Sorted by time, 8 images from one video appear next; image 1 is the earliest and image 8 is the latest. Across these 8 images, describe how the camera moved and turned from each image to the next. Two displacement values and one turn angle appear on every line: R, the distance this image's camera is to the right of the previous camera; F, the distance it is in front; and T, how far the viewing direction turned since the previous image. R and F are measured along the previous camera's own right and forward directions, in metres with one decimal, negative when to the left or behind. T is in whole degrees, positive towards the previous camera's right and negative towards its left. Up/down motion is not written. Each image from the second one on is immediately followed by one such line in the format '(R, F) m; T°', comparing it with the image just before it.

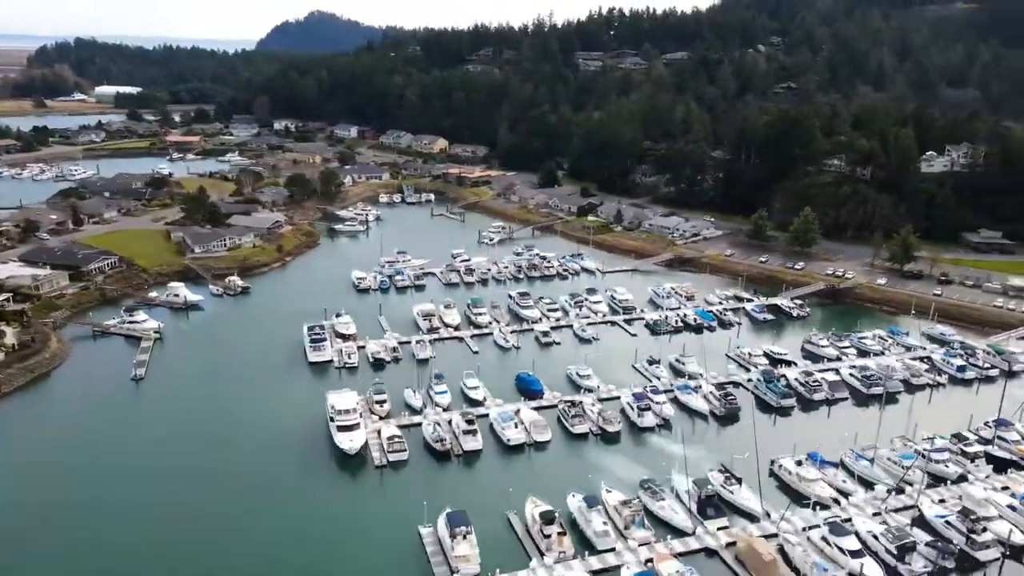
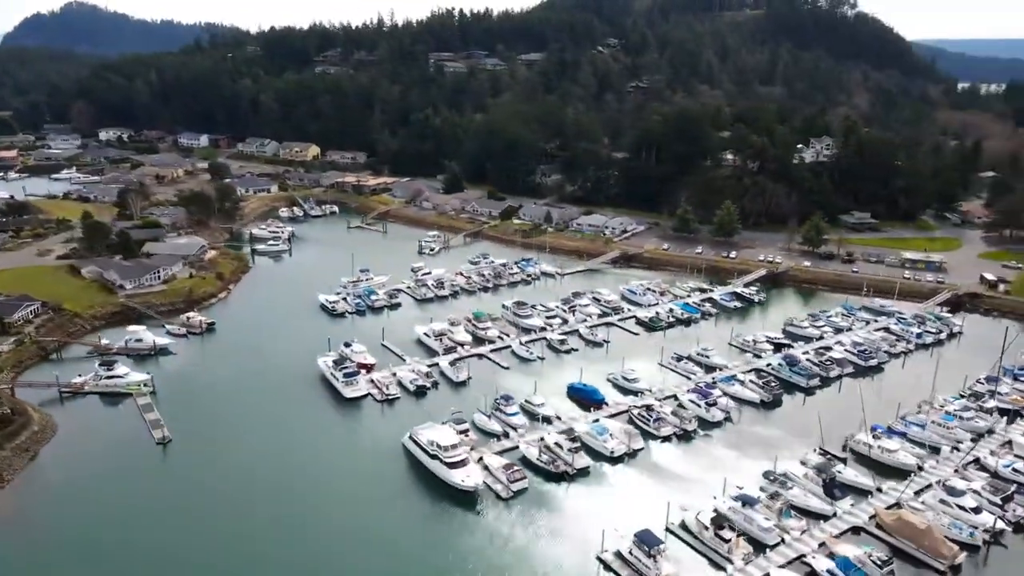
(-8.7, +1.5) m; +15°
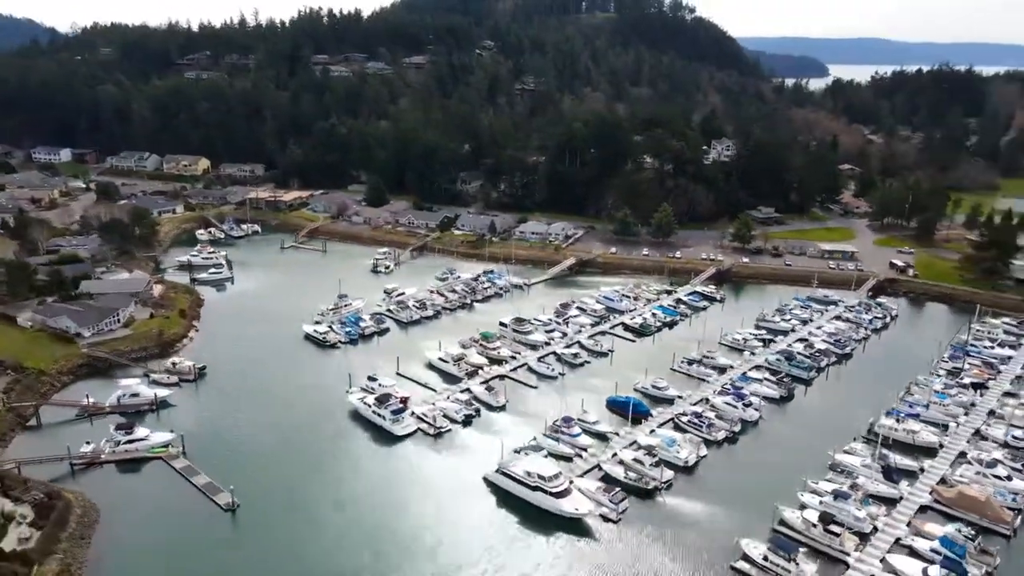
(-7.2, +0.7) m; +12°
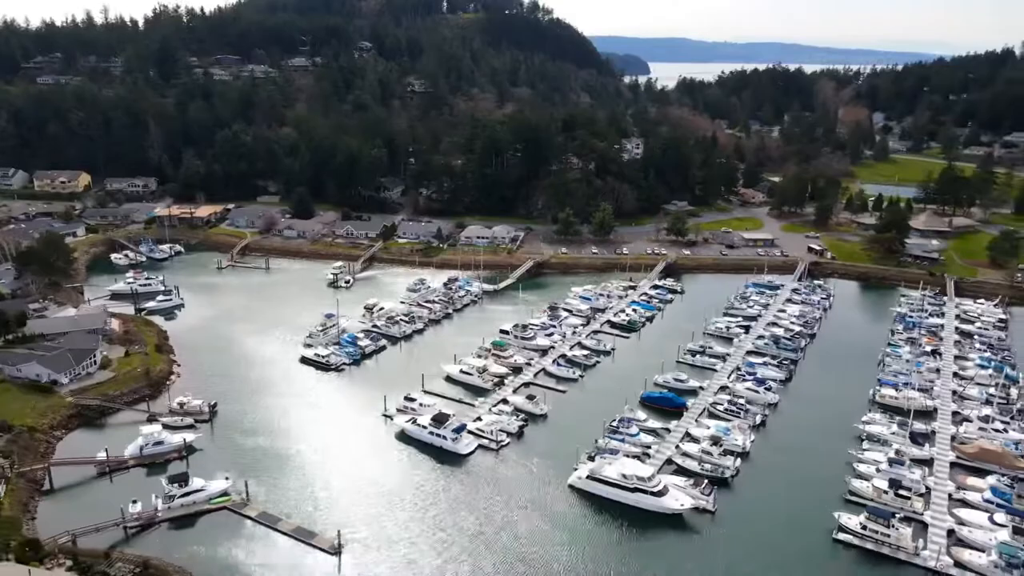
(-7.2, +0.7) m; +12°
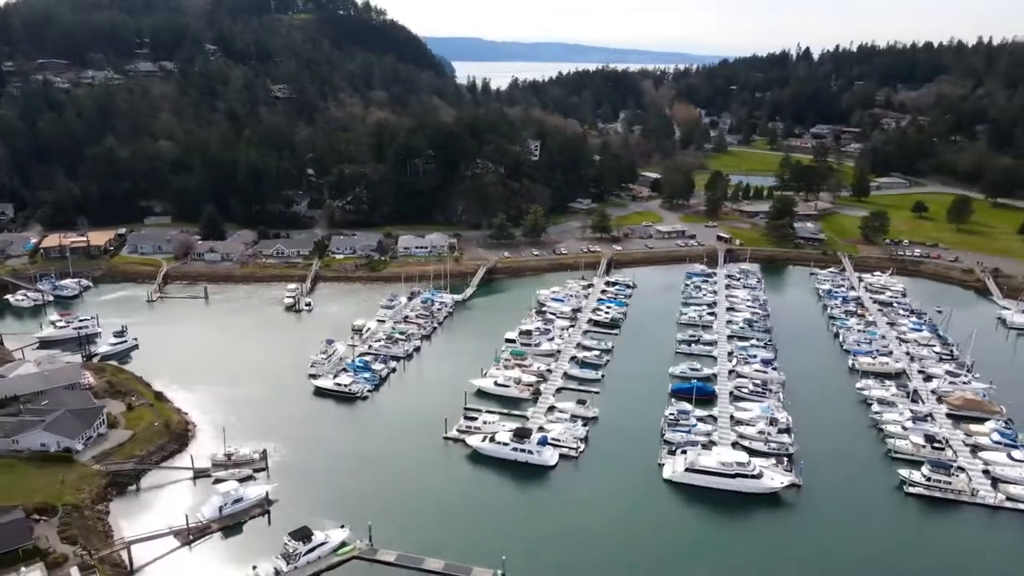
(-8.9, +0.9) m; +15°
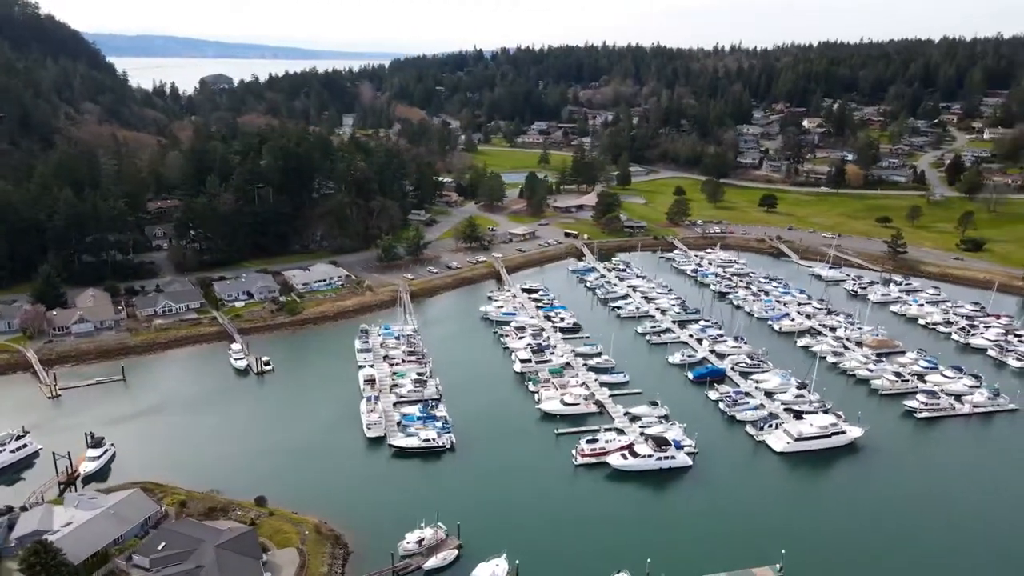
(-15.9, +3.5) m; +26°
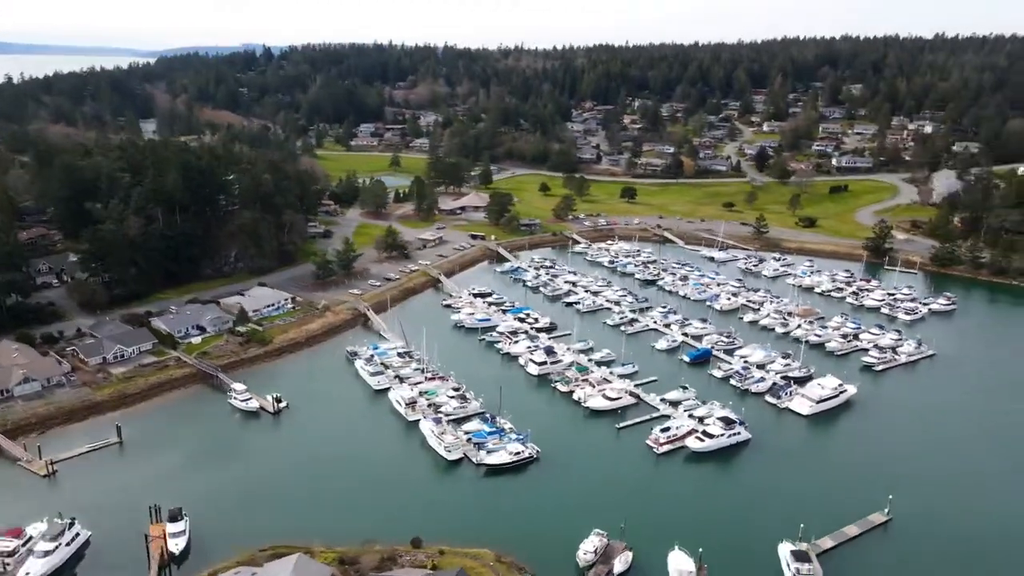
(-11.3, +1.5) m; +18°
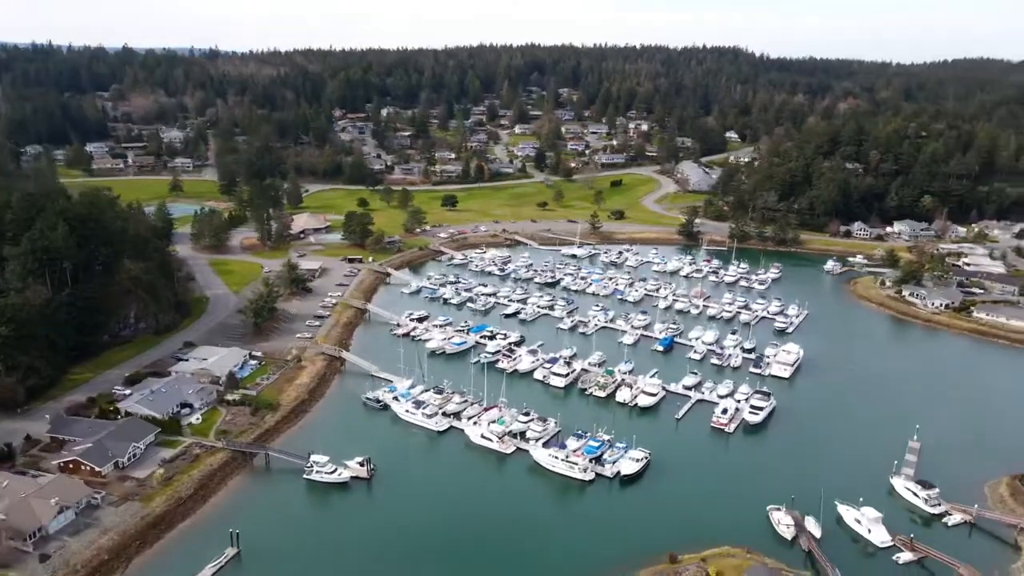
(-15.9, +2.7) m; +24°
